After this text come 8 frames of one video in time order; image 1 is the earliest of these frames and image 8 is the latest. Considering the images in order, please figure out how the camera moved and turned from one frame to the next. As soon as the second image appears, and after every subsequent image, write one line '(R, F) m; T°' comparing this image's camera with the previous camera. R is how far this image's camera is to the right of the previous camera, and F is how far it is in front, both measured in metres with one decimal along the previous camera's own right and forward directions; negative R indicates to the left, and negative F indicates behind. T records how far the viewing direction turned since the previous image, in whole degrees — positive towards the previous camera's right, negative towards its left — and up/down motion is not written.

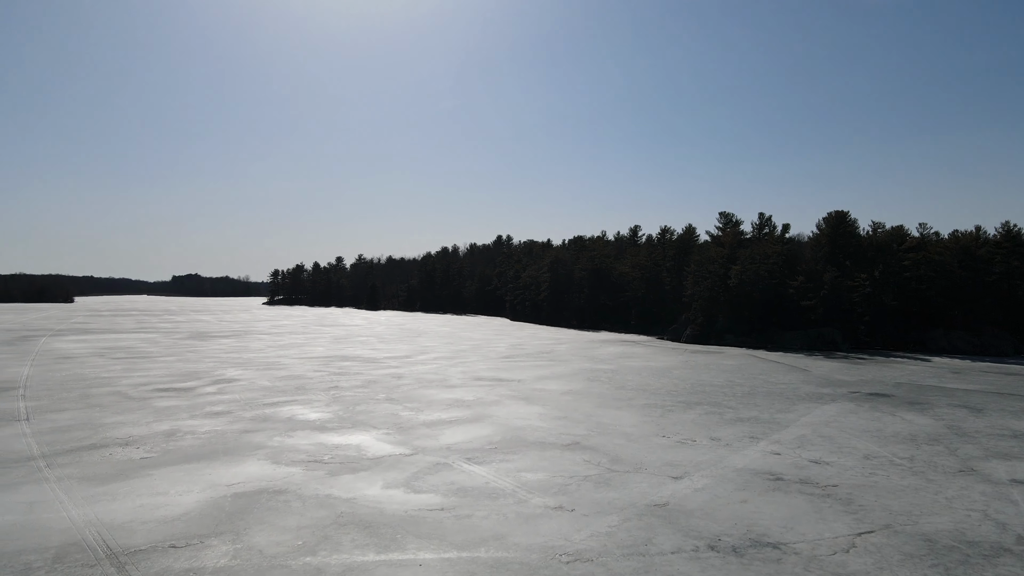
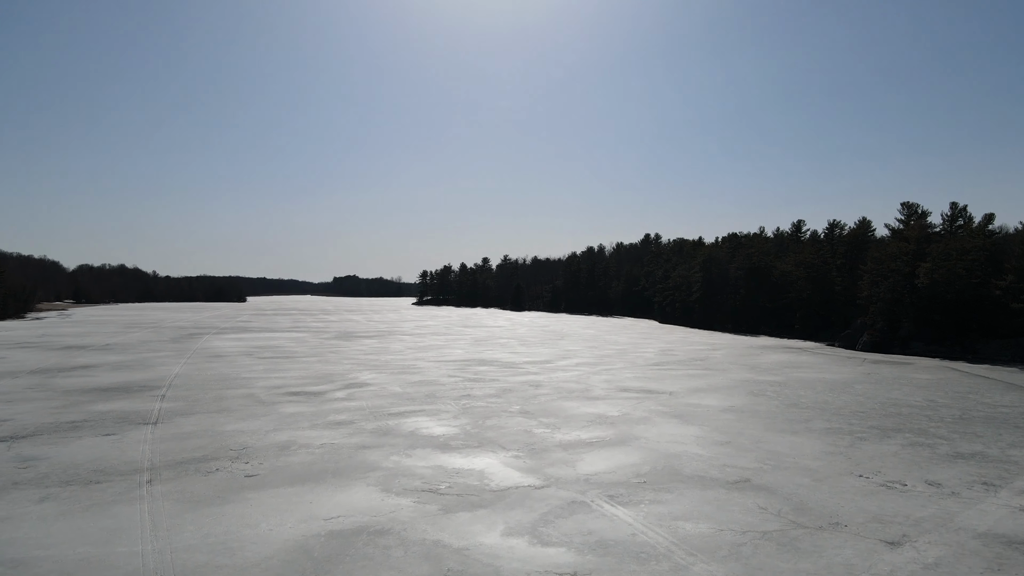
(-0.1, +2.3) m; -12°
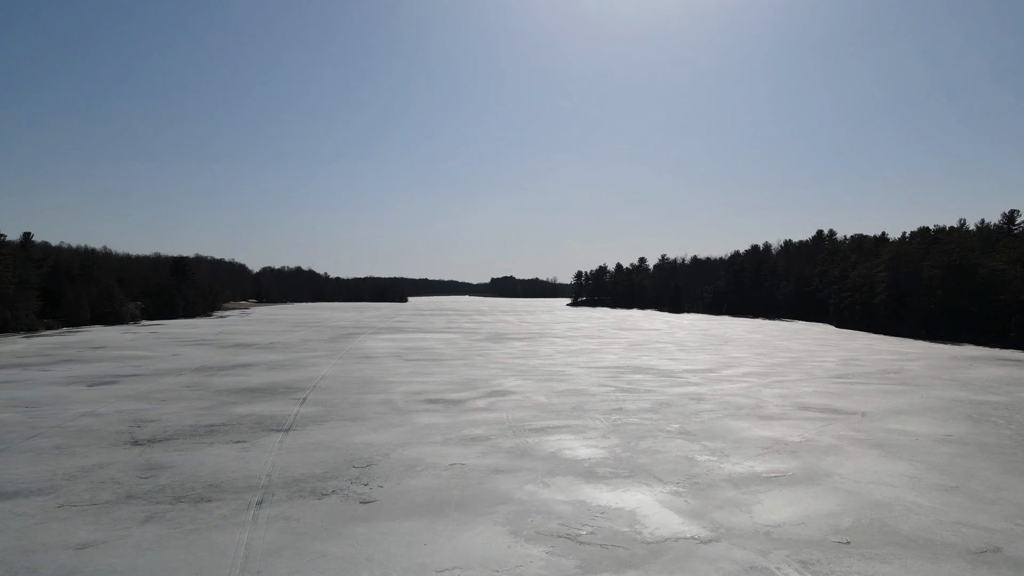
(0.0, +2.0) m; -12°
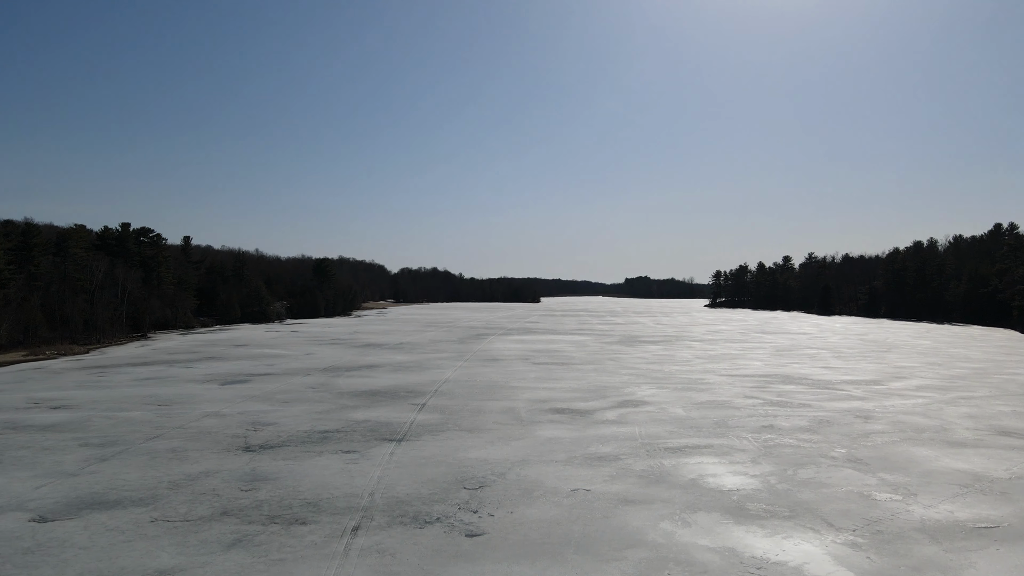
(0.0, +1.6) m; -11°
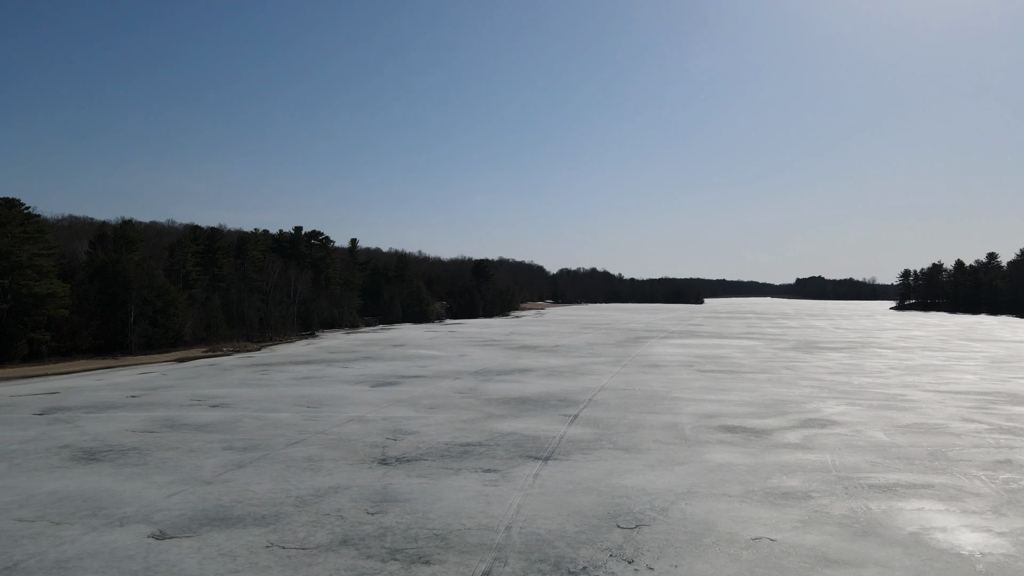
(0.0, +1.7) m; -13°
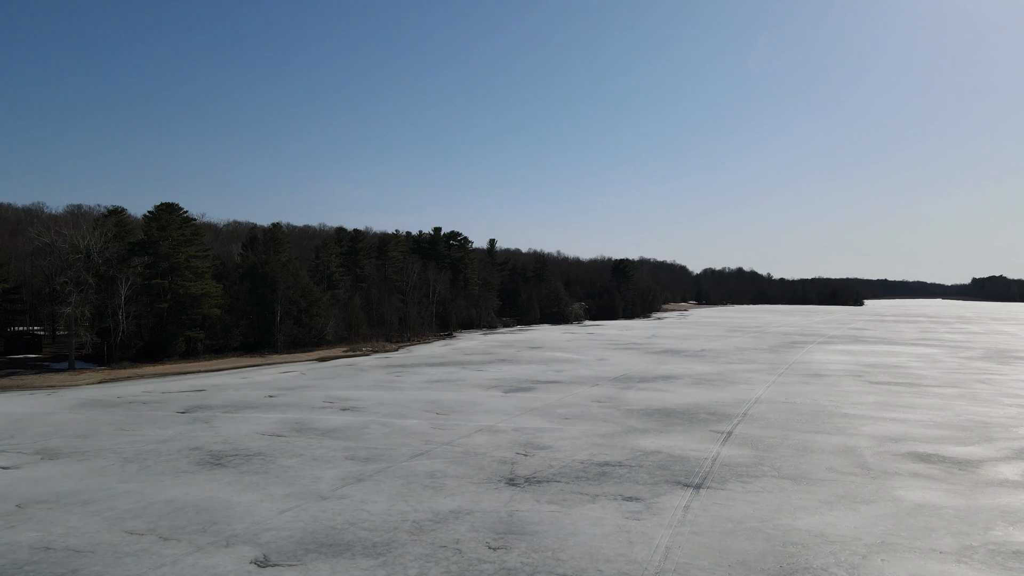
(-0.1, +1.4) m; -11°
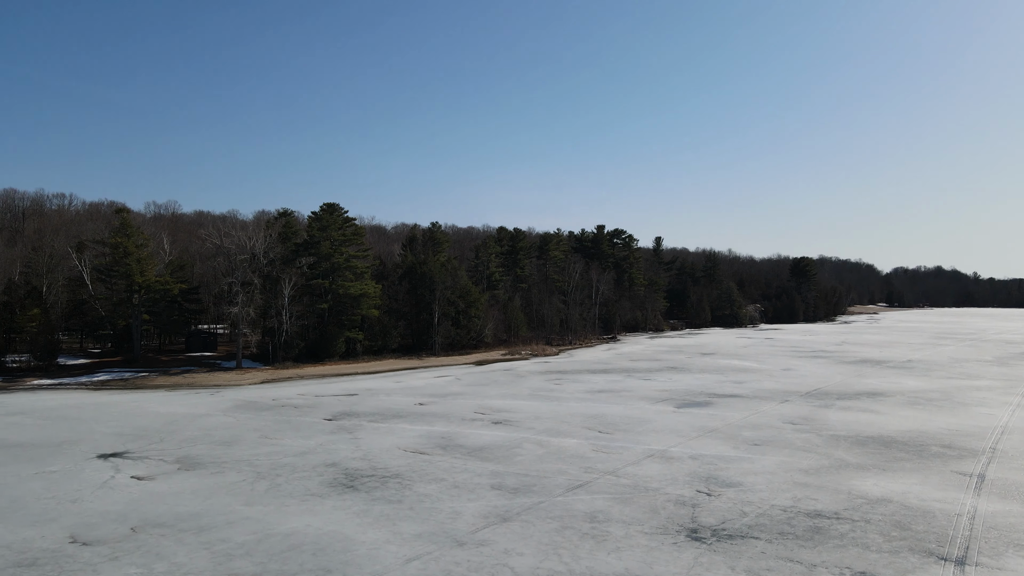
(-0.2, +2.1) m; -13°
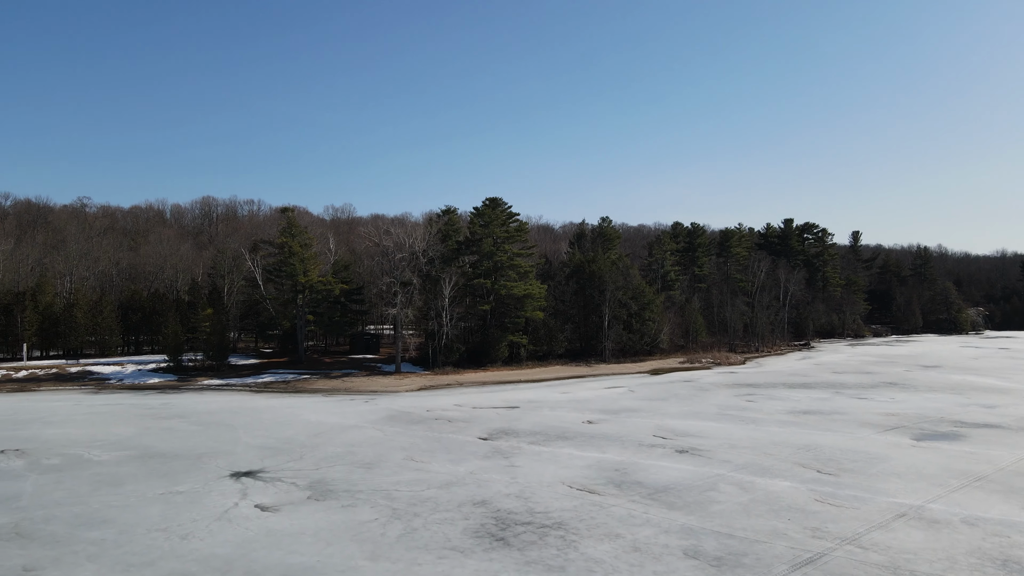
(-0.3, +2.4) m; -13°
